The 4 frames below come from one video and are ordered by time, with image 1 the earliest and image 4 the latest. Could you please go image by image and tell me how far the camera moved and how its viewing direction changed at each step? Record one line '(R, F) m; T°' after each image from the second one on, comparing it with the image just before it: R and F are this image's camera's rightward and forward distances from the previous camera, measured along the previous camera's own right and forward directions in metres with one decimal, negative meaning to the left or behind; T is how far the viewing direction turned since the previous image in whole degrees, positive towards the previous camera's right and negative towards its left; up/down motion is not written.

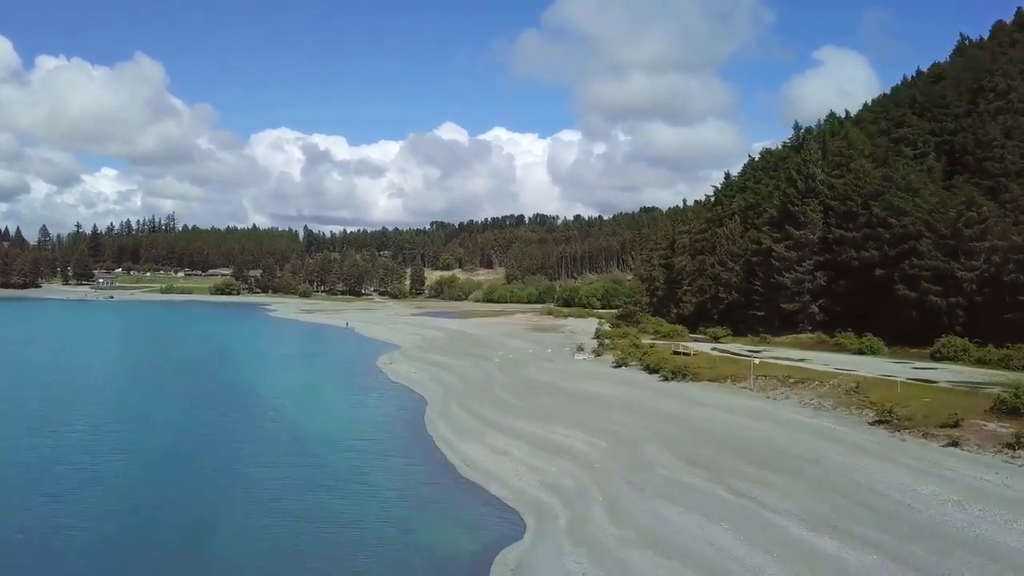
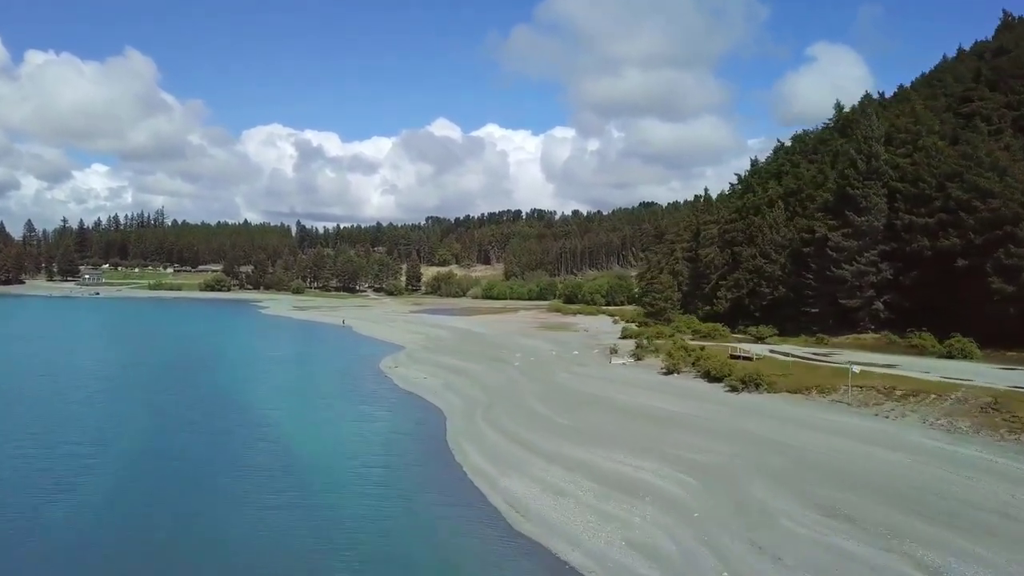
(-1.7, +5.8) m; +1°
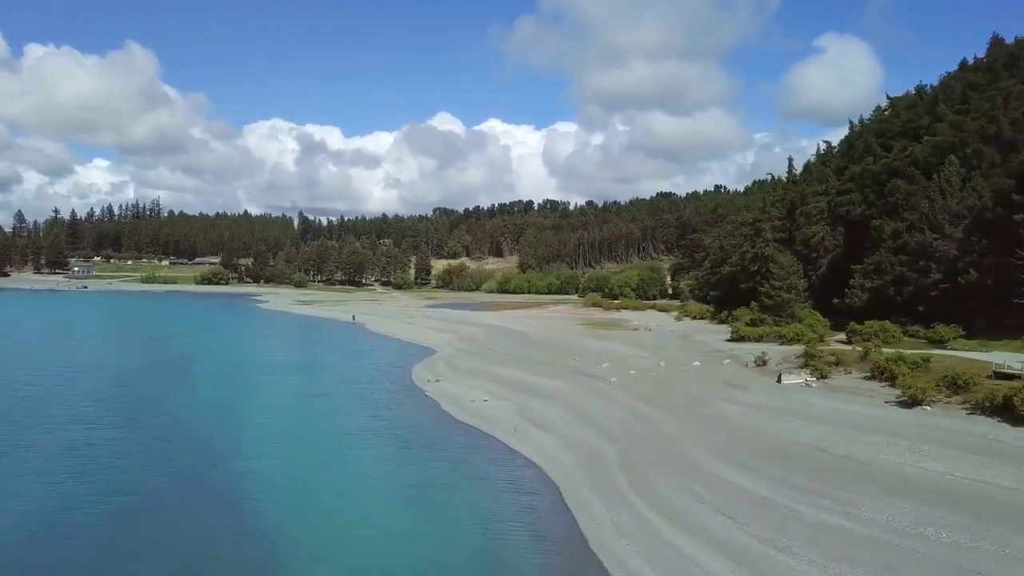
(-3.8, +13.2) m; 0°
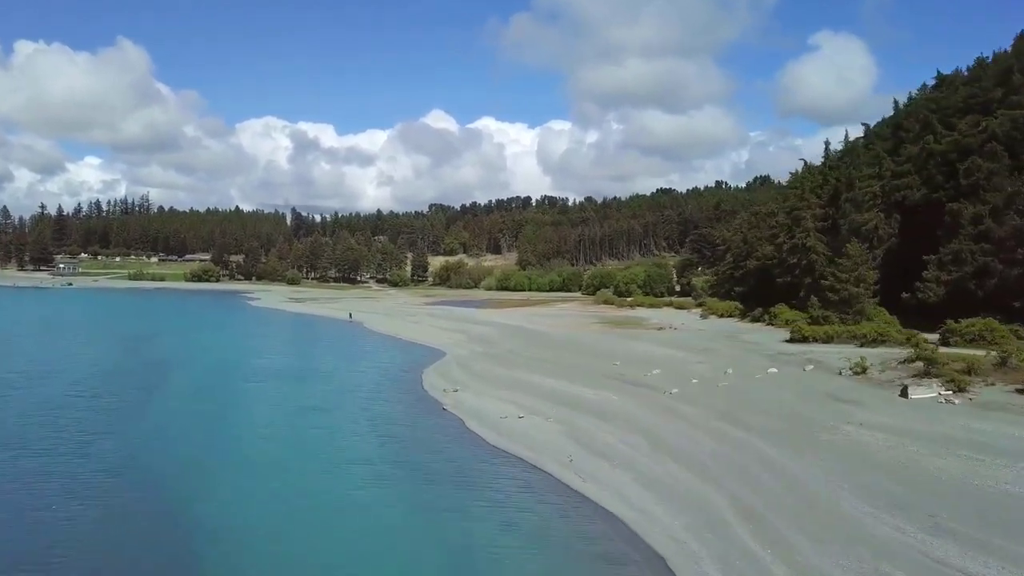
(-1.5, +5.6) m; 0°
